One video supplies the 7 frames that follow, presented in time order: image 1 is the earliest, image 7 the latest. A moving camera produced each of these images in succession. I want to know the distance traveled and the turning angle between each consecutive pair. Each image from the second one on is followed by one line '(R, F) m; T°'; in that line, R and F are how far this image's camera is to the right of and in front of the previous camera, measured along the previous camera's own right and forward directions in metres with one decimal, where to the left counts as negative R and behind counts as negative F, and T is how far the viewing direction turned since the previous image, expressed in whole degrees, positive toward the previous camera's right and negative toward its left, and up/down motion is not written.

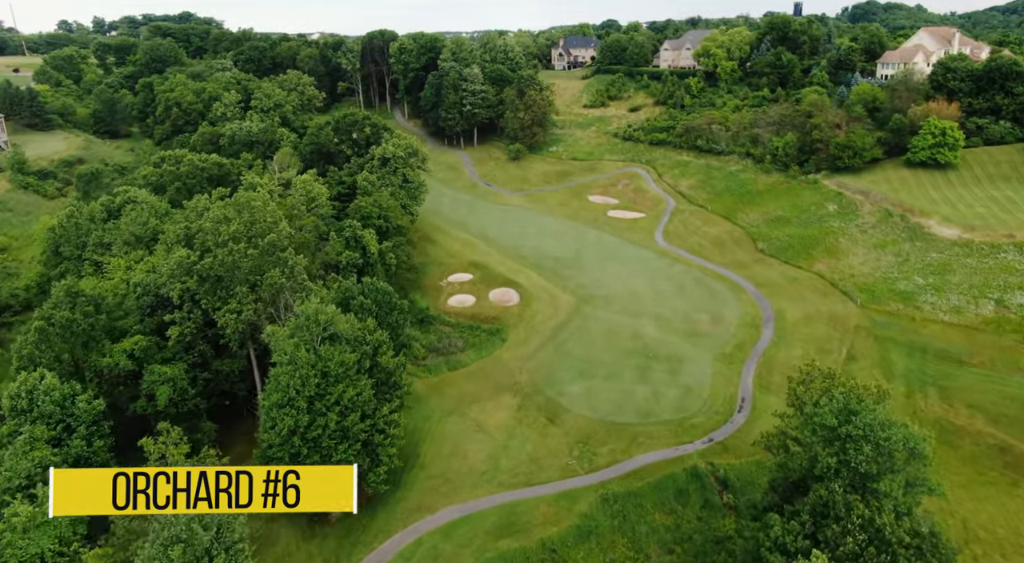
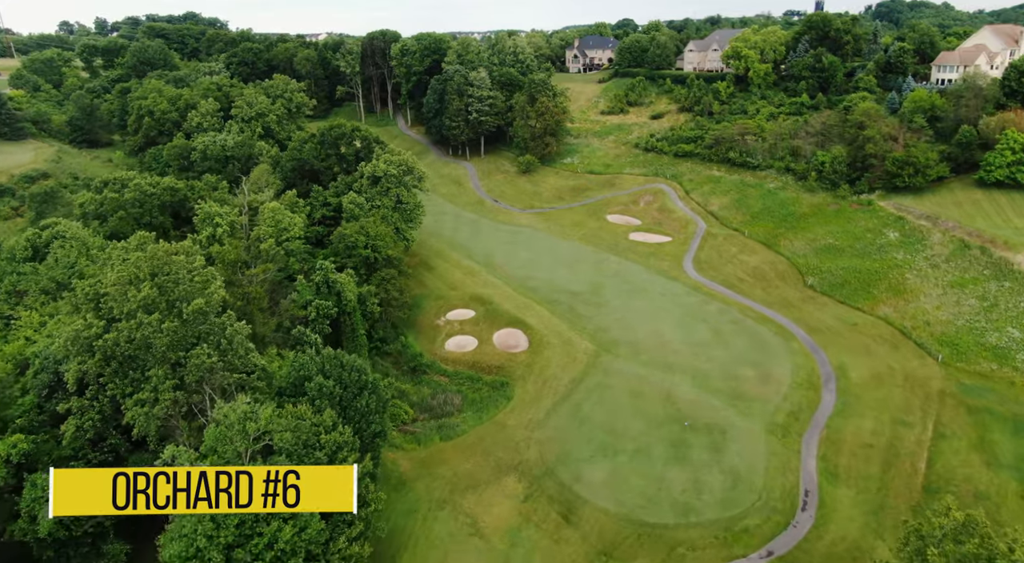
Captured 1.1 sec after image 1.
(+0.3, +8.4) m; -1°
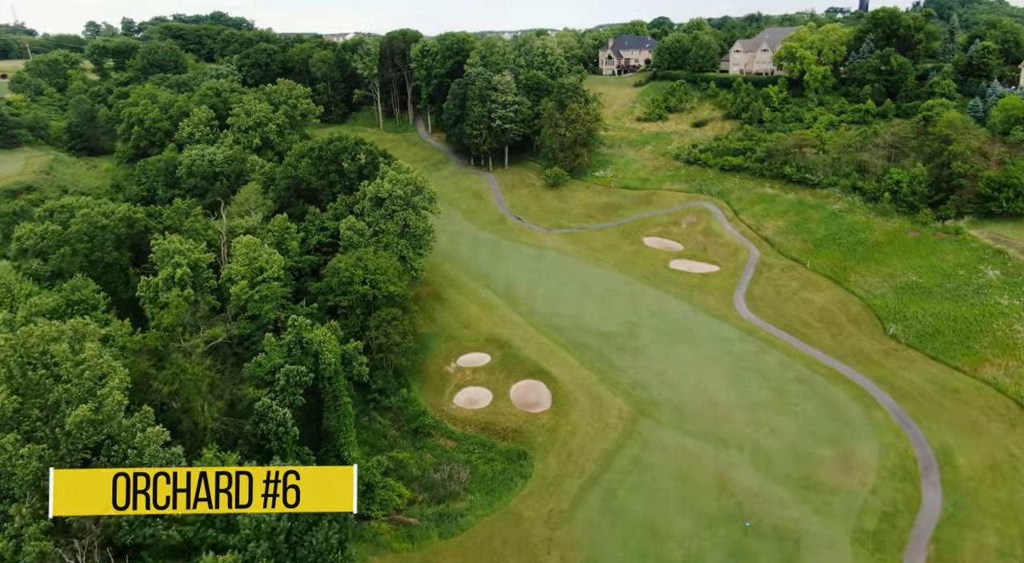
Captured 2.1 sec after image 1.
(+0.4, +7.8) m; -3°
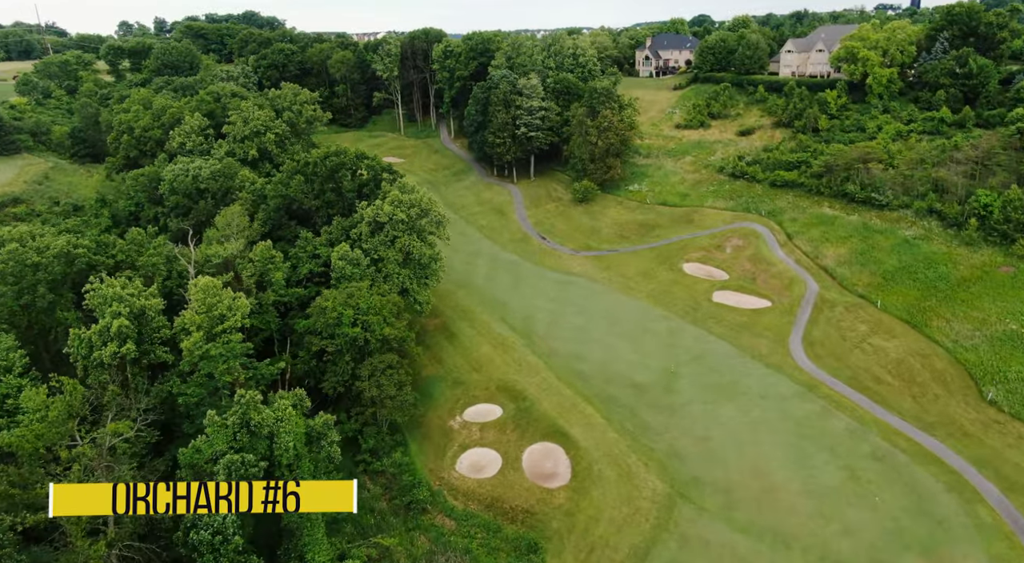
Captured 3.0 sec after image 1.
(+0.9, +6.8) m; -3°
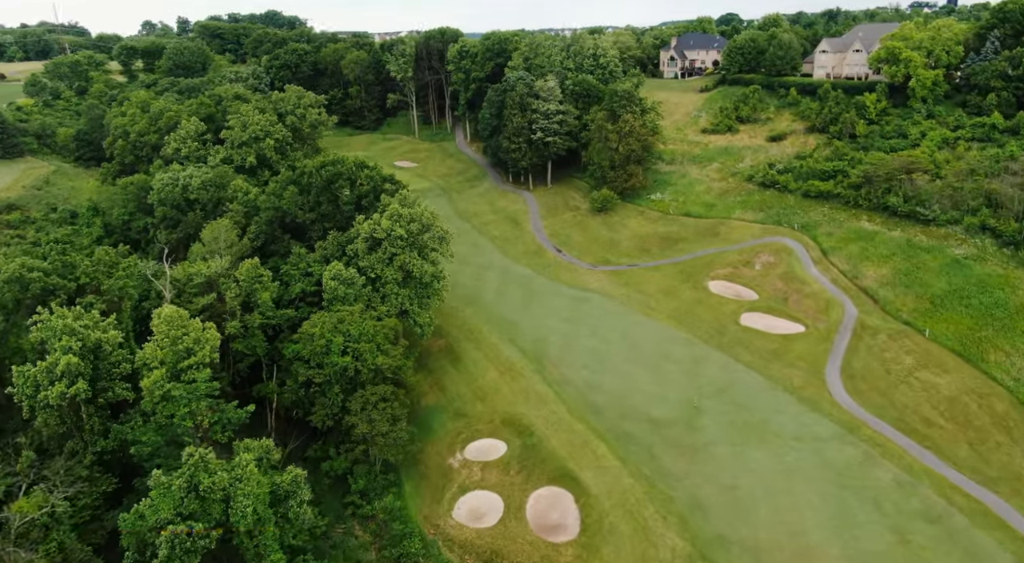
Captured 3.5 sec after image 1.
(+0.8, +3.6) m; -2°
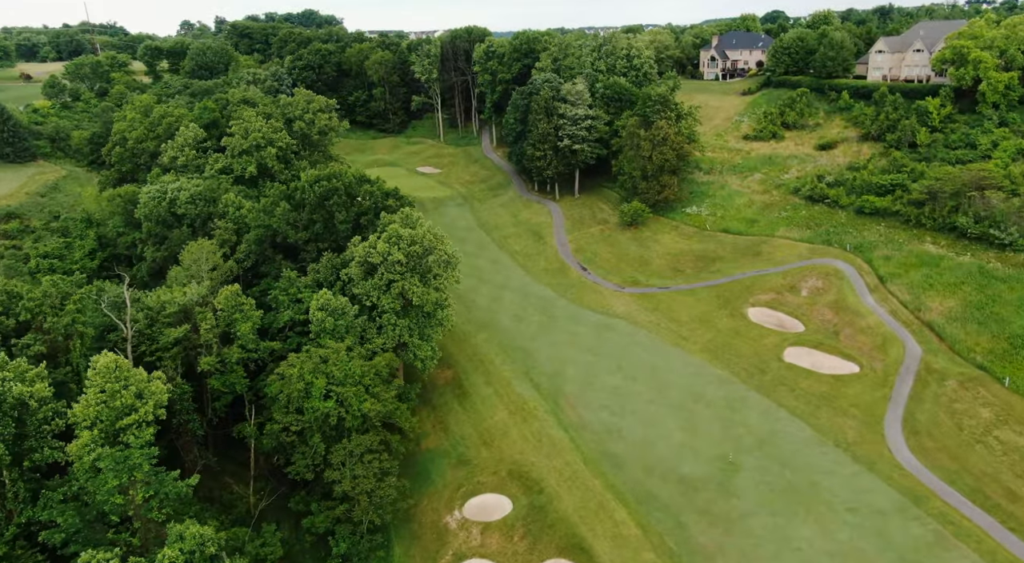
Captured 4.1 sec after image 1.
(+1.2, +4.5) m; -3°
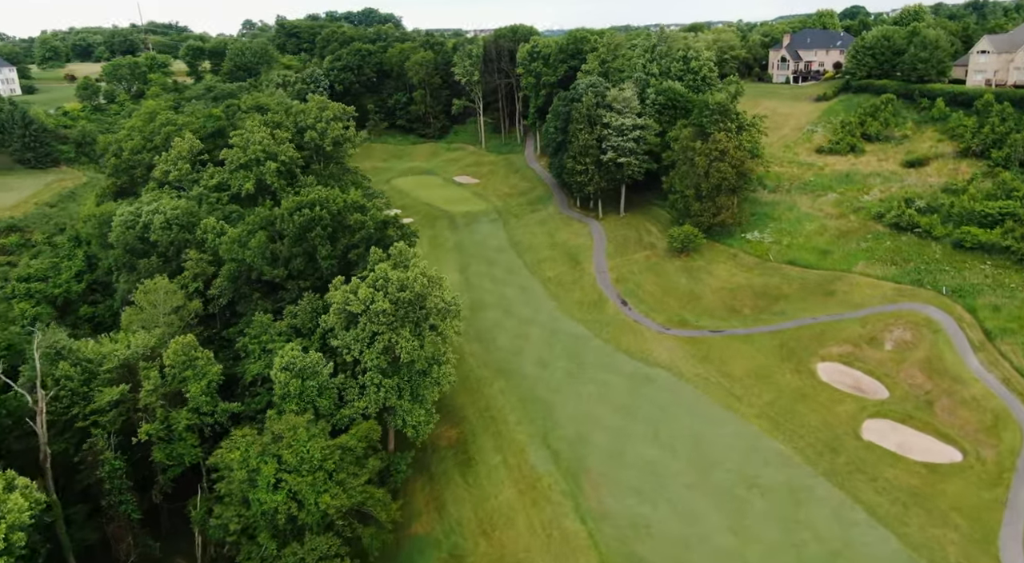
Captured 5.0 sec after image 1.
(+2.0, +6.6) m; -5°
